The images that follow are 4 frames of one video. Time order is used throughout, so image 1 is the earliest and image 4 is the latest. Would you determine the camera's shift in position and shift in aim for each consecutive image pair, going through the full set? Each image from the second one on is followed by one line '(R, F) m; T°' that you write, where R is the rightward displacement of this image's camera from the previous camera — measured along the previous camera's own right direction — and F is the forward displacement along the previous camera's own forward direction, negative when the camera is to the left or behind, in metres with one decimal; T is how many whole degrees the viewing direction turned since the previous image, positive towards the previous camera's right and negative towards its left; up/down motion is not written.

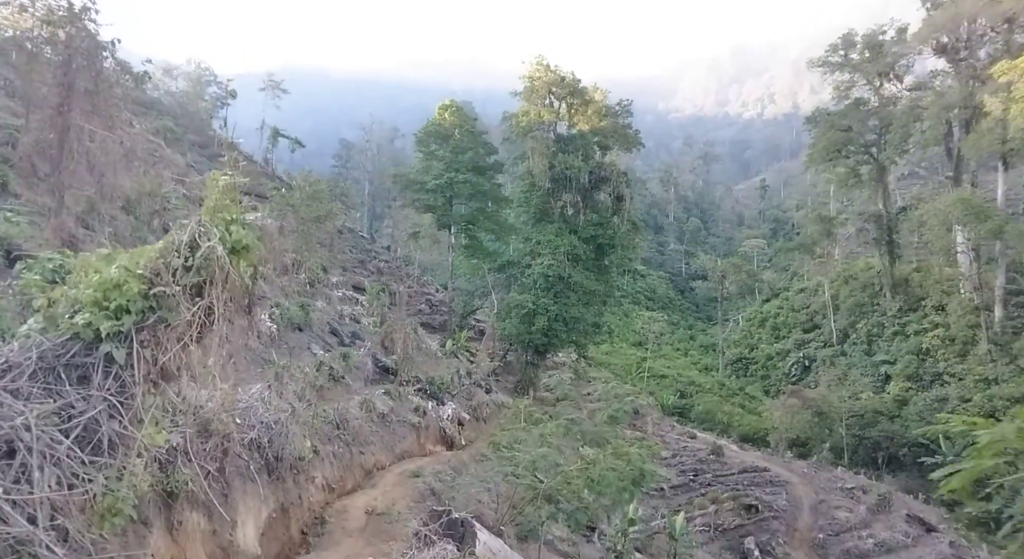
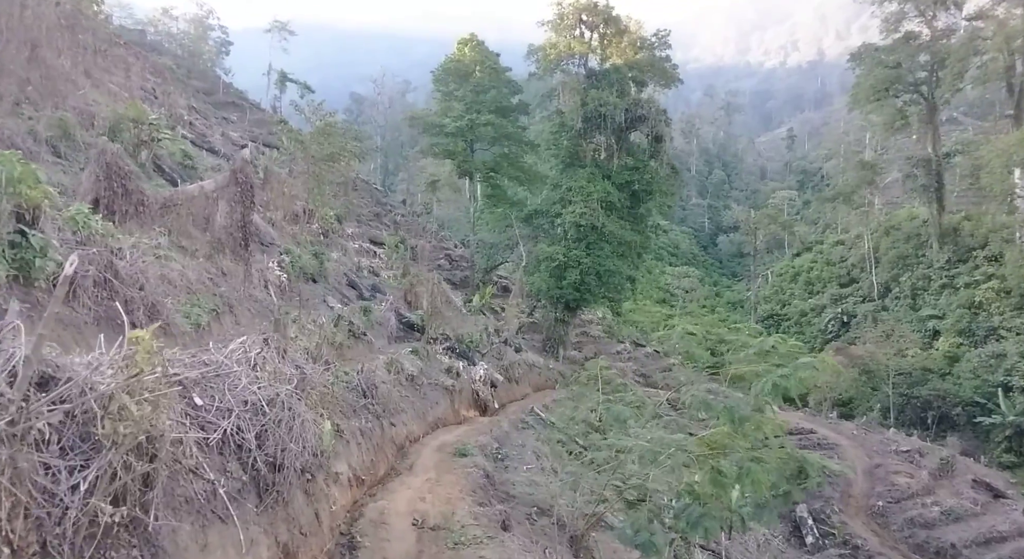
(-0.4, +1.5) m; -1°
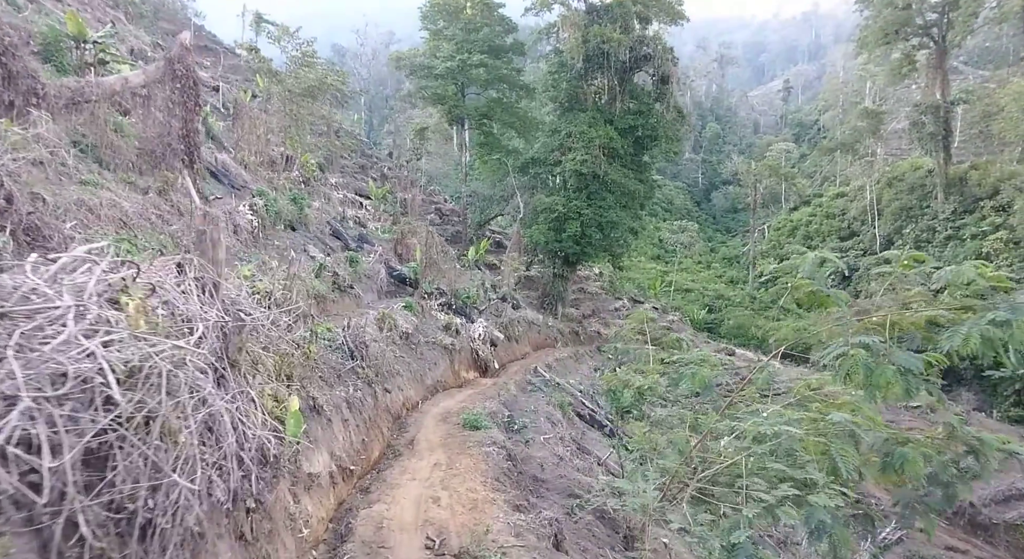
(-0.2, +1.1) m; +1°
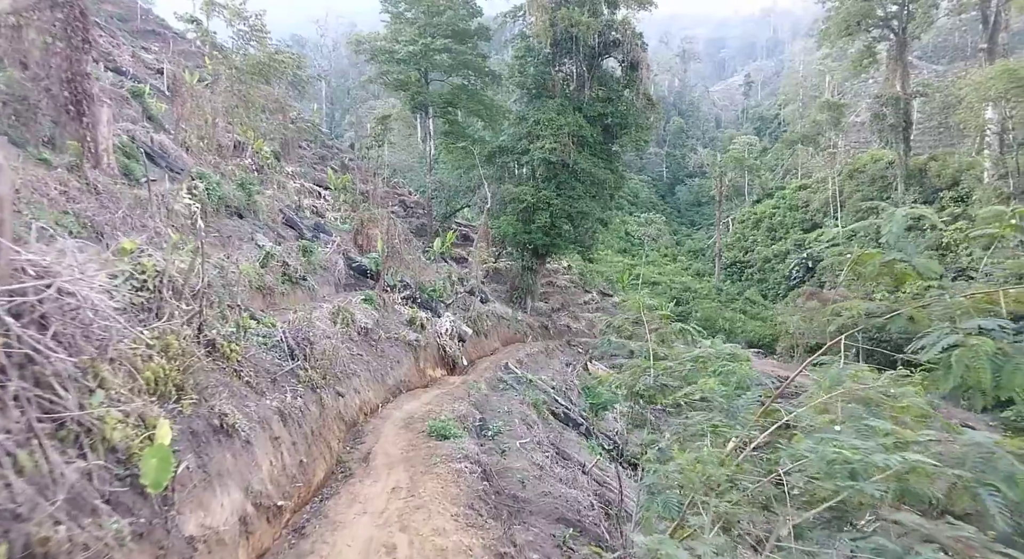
(0.0, +0.7) m; +3°
